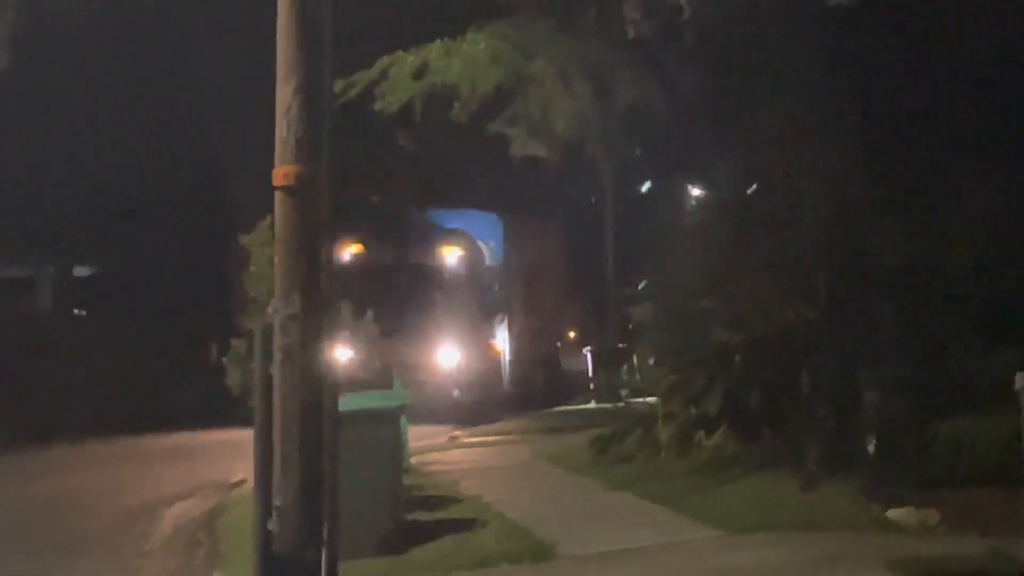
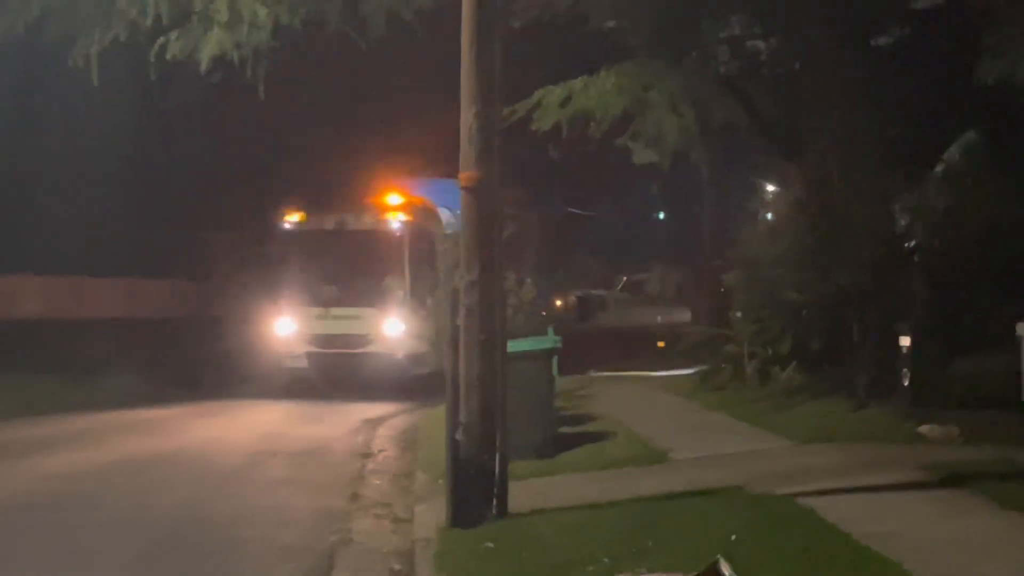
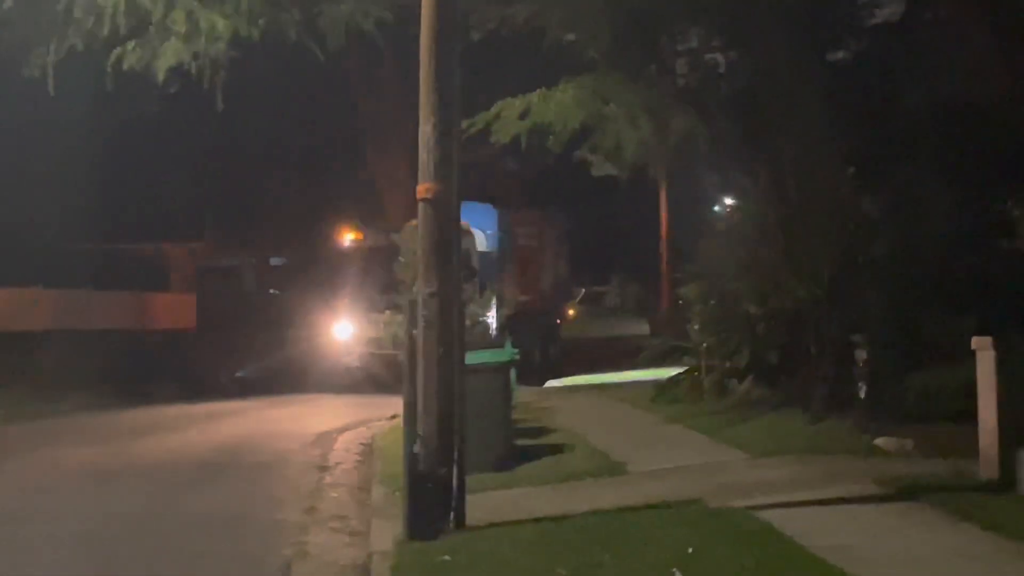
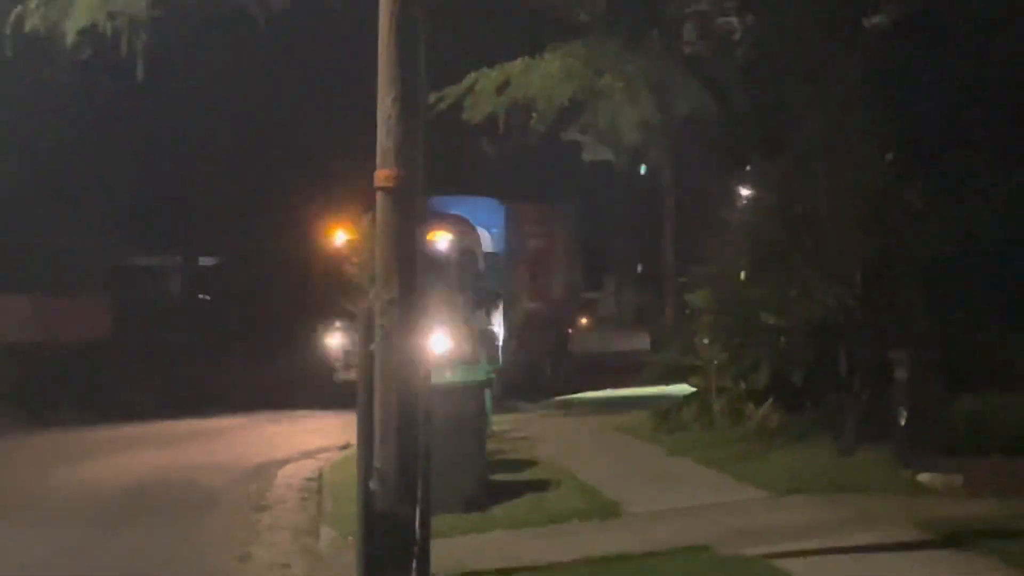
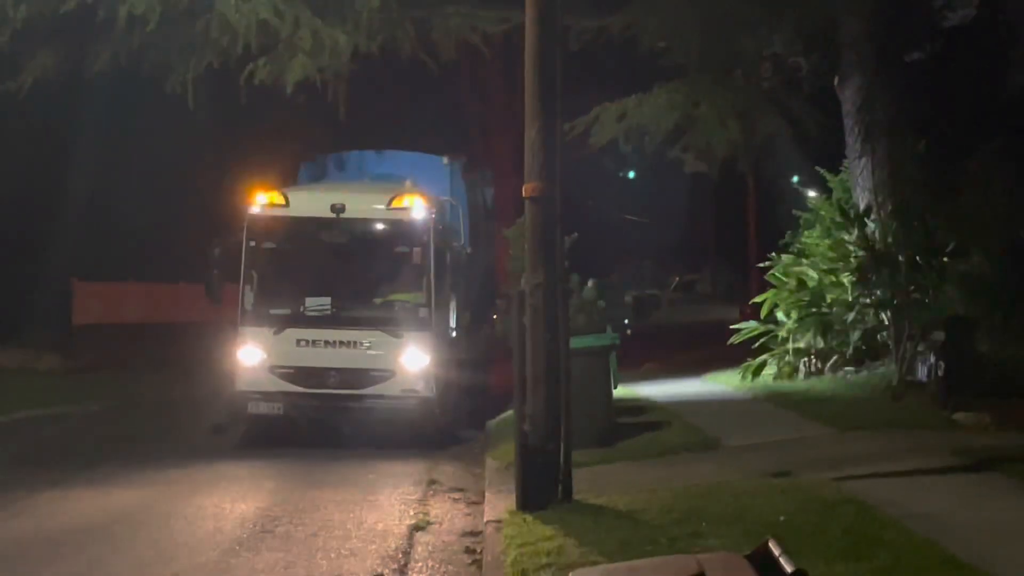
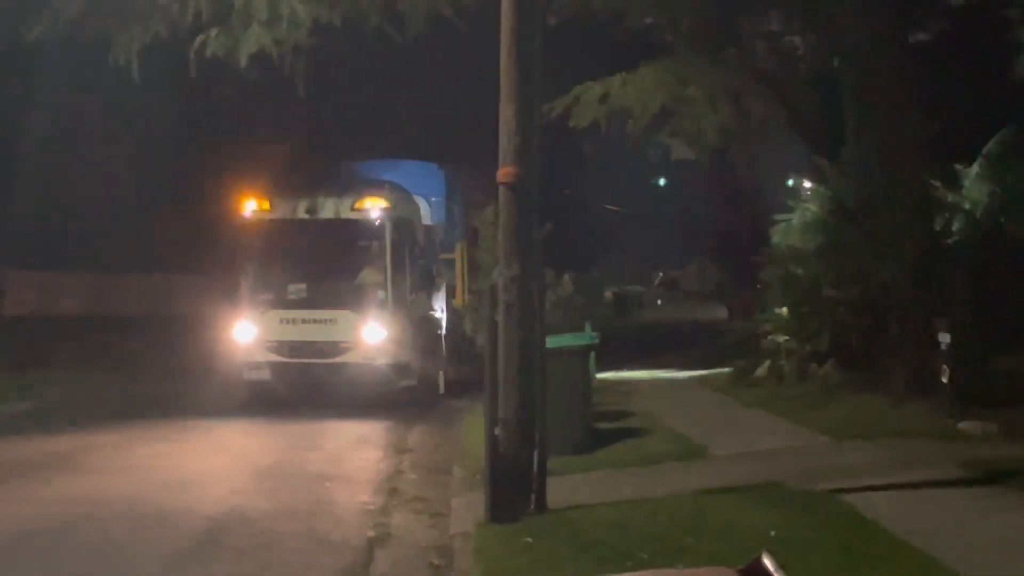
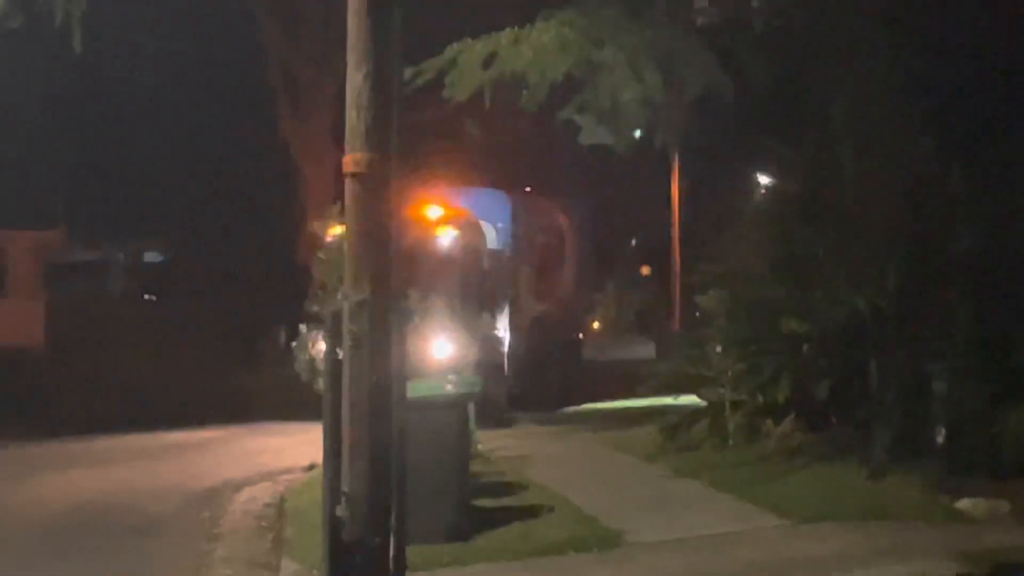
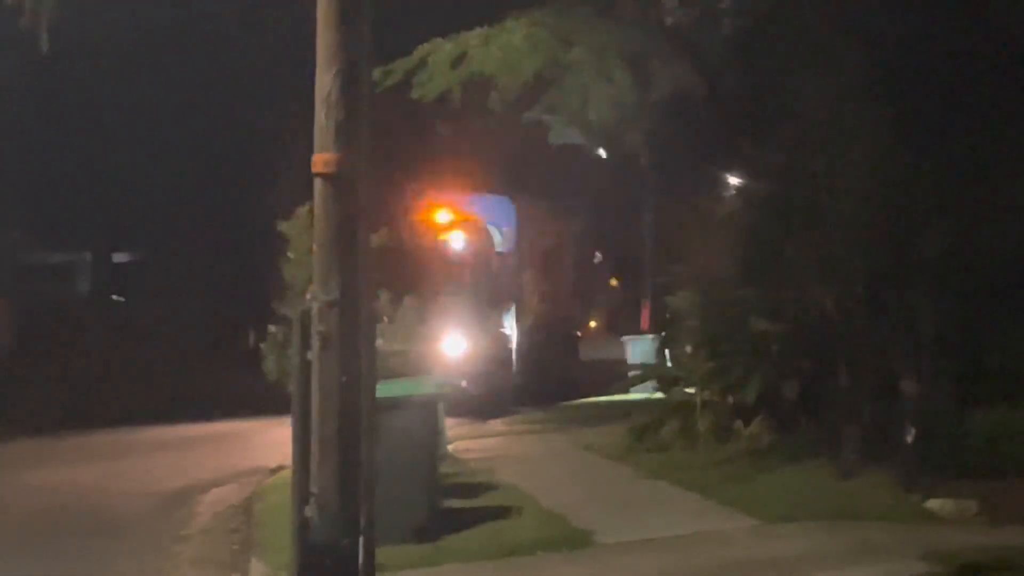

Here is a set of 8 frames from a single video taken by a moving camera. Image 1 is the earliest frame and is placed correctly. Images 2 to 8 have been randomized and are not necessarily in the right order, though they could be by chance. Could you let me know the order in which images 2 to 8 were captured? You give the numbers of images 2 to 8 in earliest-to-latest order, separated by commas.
8, 7, 4, 3, 2, 6, 5
